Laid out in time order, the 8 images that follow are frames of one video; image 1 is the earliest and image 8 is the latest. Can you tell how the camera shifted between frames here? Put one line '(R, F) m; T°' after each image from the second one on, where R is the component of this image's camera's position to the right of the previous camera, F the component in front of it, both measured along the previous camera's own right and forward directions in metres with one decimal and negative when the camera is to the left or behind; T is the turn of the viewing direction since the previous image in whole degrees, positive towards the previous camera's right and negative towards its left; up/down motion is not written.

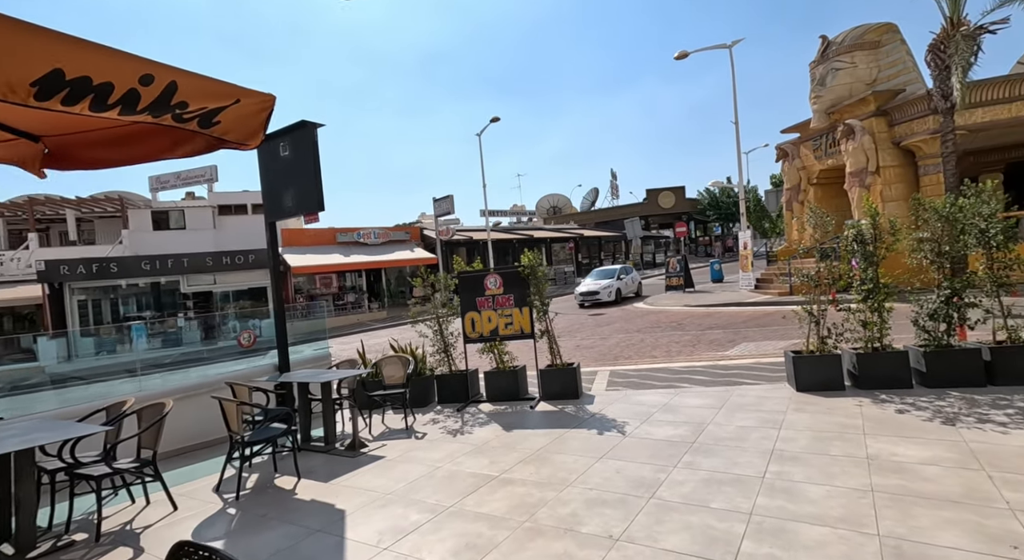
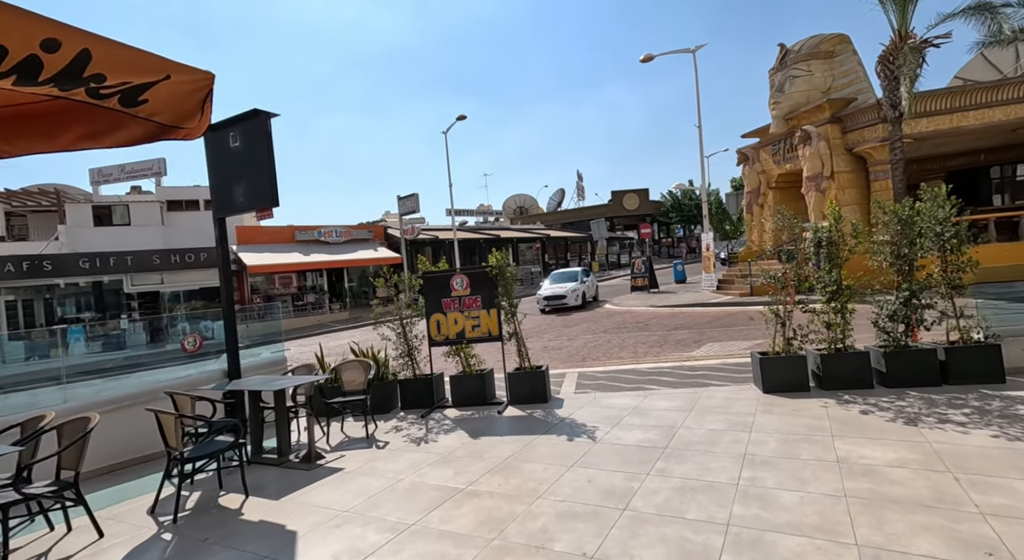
(0.0, +0.2) m; +4°
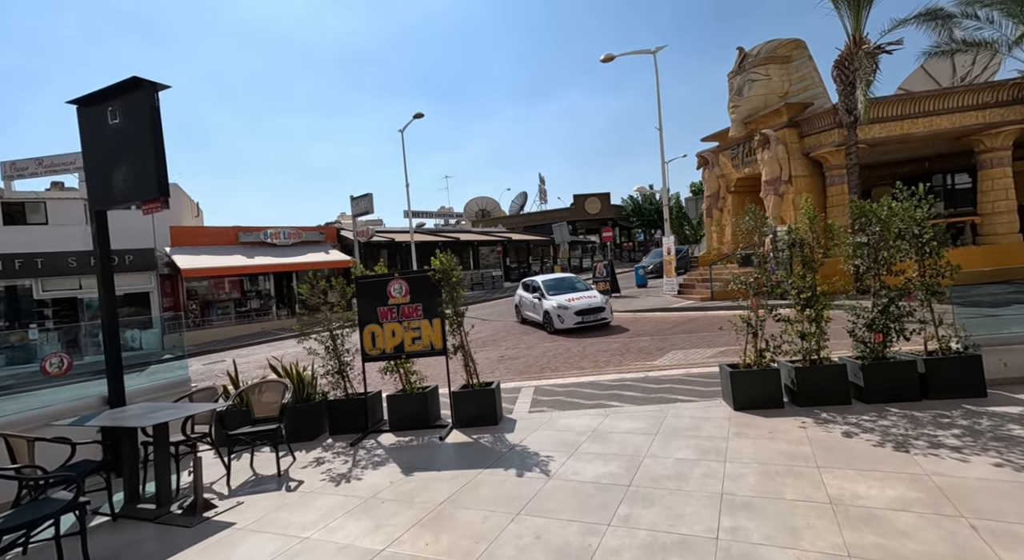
(+0.2, +0.8) m; +4°
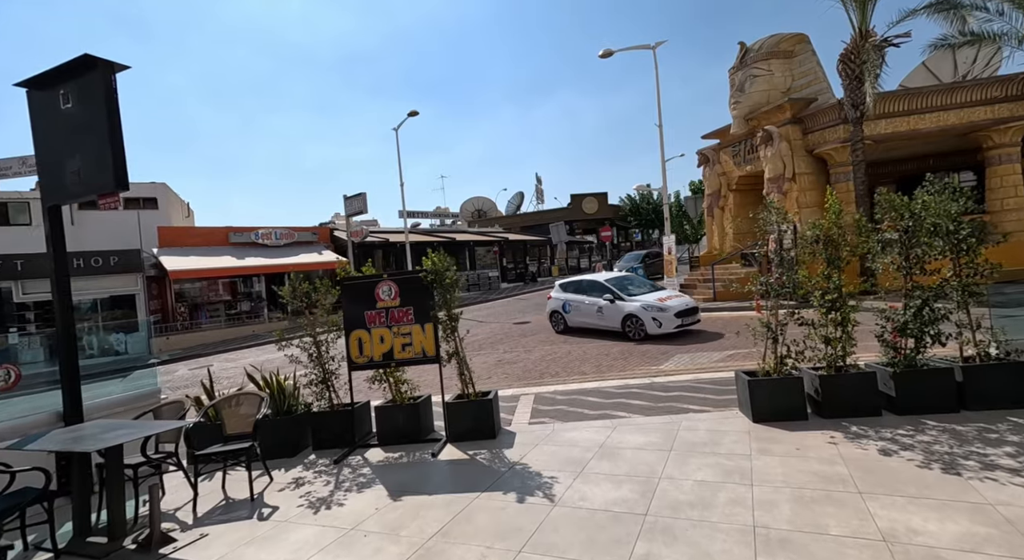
(0.0, +0.5) m; 0°
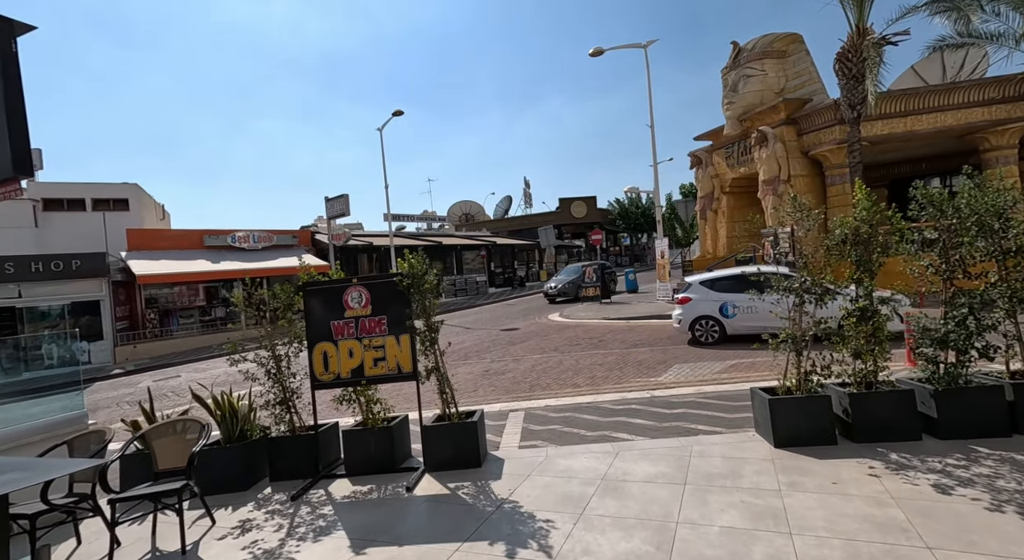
(0.0, +0.8) m; +1°
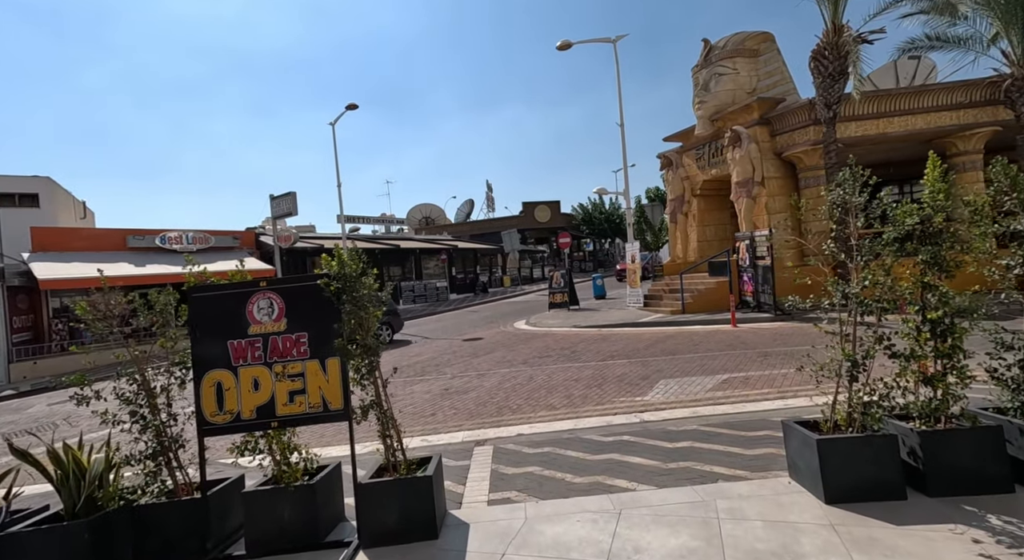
(0.0, +1.4) m; +4°
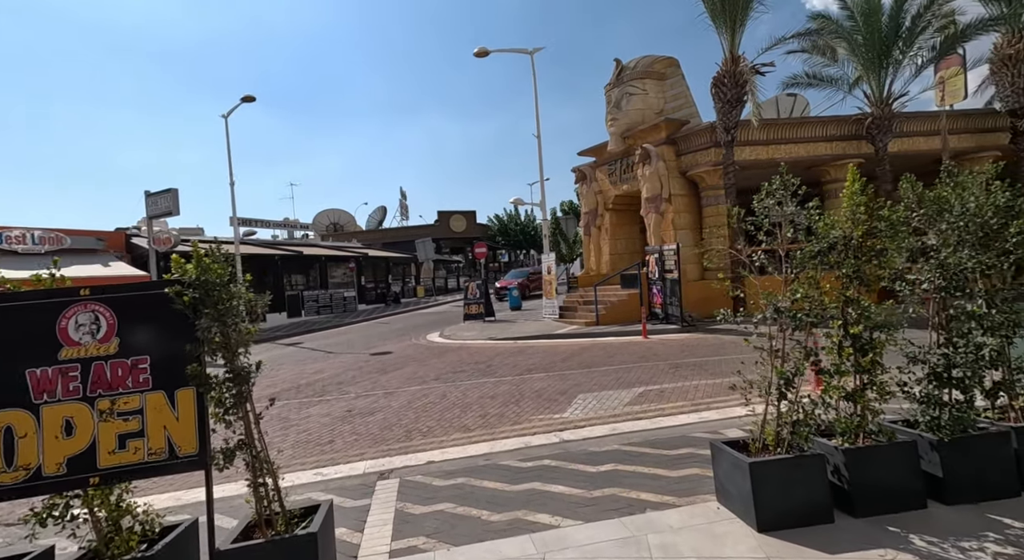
(0.0, +0.5) m; +9°
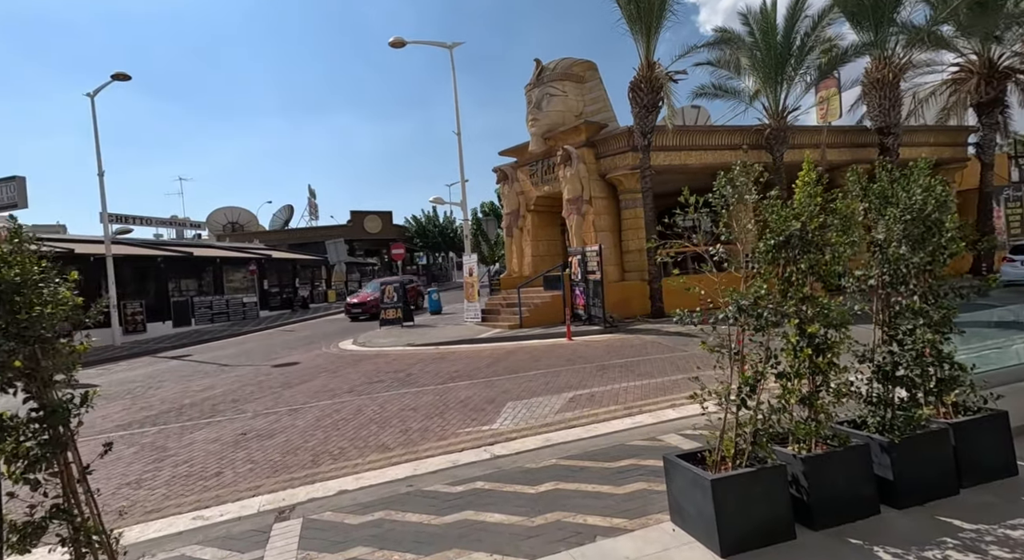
(-0.1, +0.6) m; +8°
